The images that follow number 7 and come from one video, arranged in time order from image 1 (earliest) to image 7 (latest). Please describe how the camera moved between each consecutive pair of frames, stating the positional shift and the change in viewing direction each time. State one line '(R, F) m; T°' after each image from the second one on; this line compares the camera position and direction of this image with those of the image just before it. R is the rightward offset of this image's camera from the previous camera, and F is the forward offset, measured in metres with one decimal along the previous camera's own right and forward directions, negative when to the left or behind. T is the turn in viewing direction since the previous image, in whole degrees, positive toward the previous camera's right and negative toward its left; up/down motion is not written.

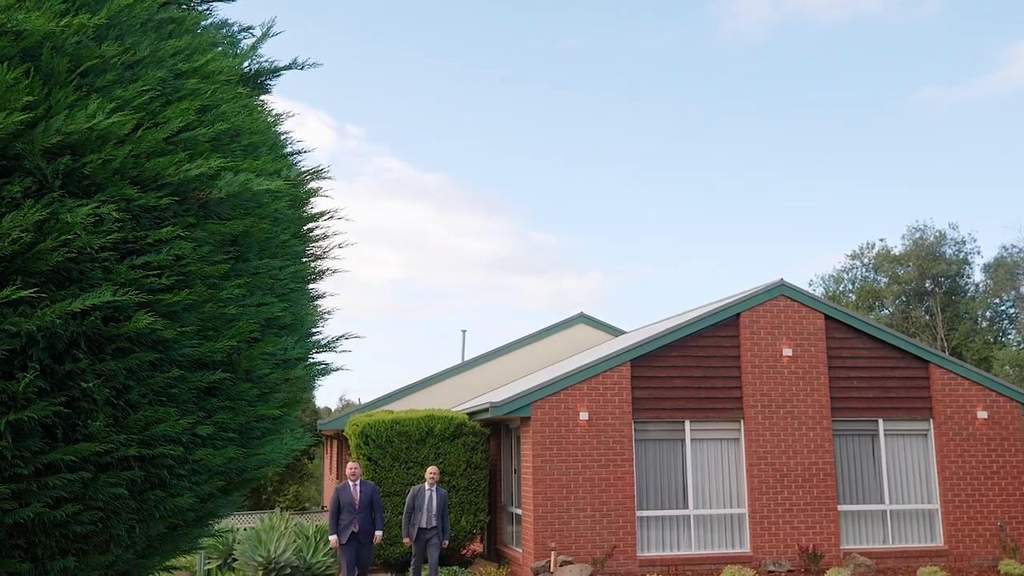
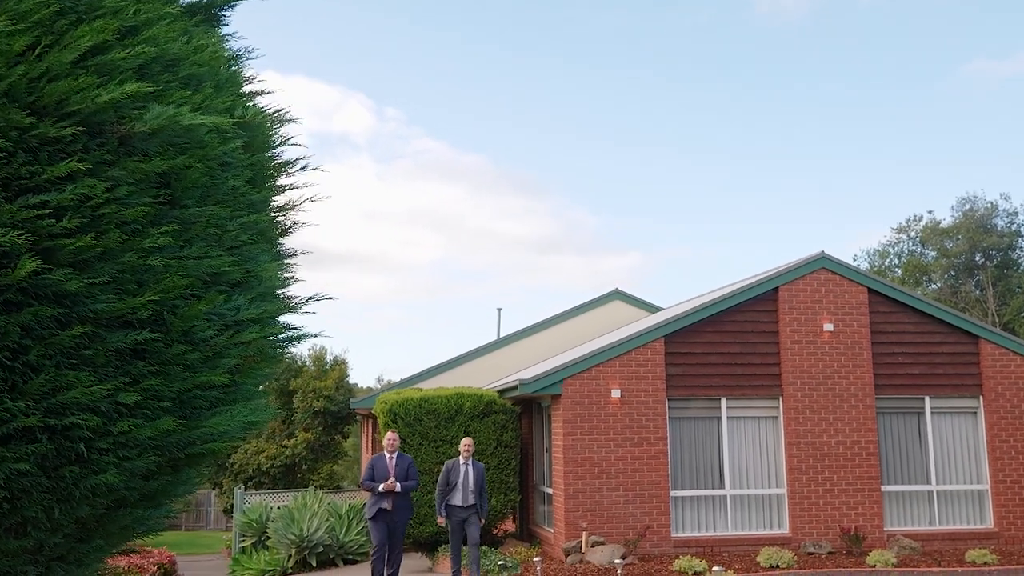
(+0.2, +0.4) m; -3°
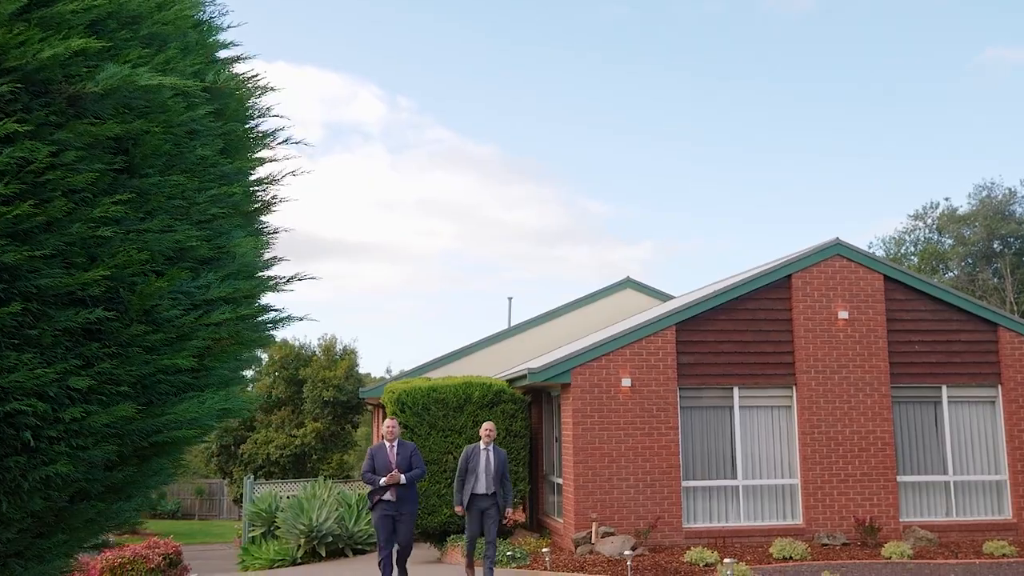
(+0.1, +0.2) m; -1°
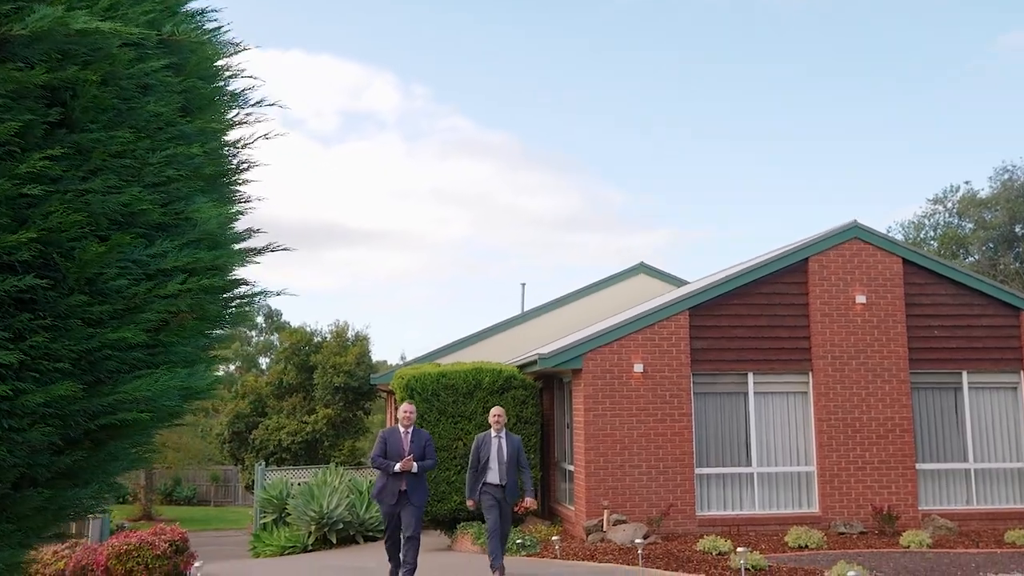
(+0.1, +0.2) m; -1°
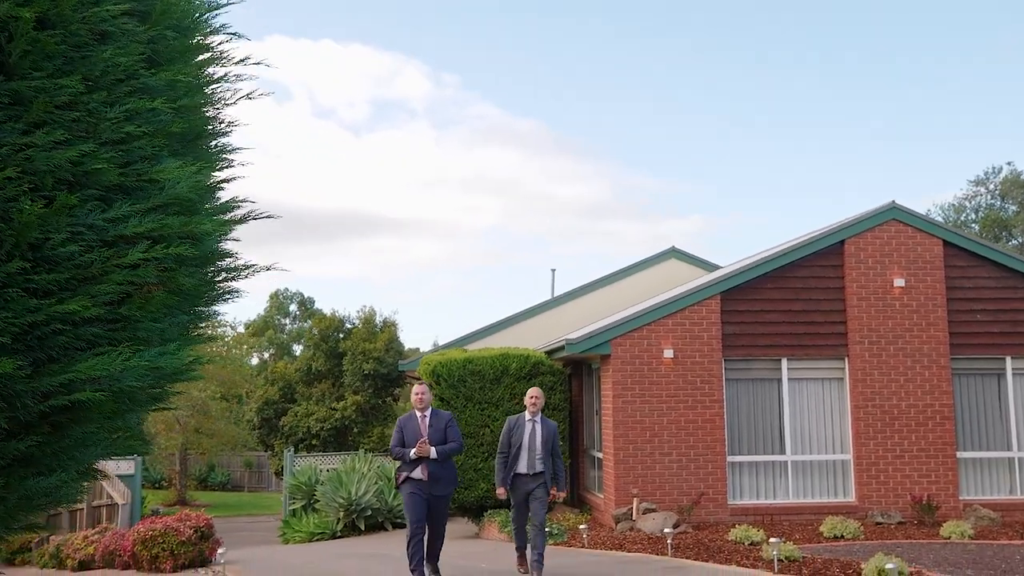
(+0.1, +0.2) m; -2°
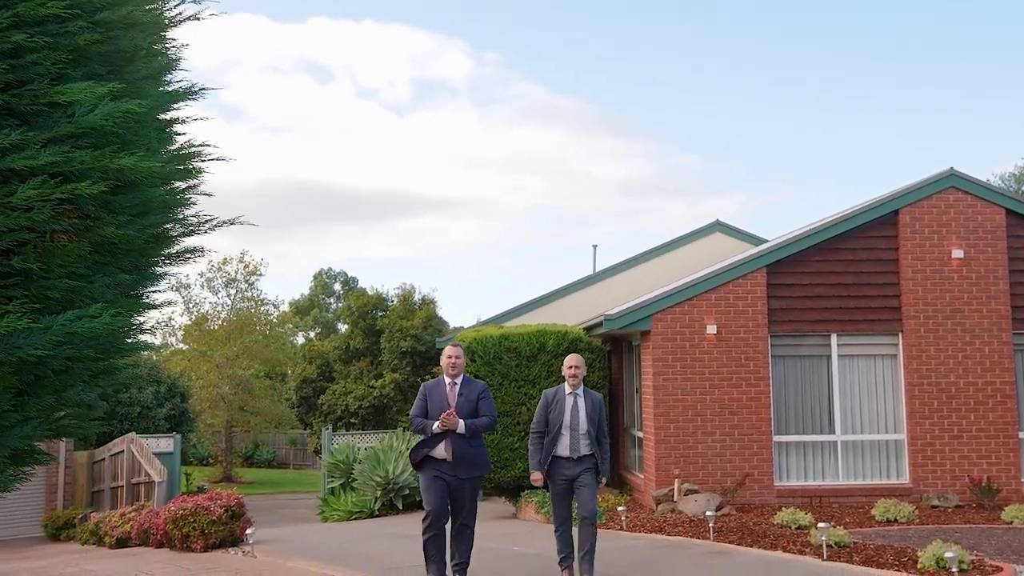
(+0.1, +0.4) m; -3°
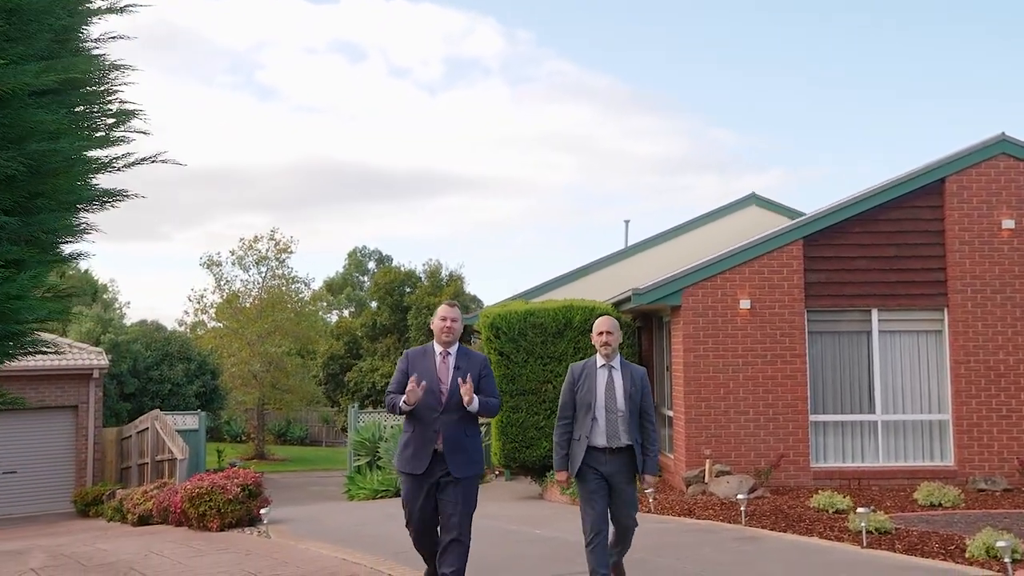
(+0.1, +0.4) m; -2°
